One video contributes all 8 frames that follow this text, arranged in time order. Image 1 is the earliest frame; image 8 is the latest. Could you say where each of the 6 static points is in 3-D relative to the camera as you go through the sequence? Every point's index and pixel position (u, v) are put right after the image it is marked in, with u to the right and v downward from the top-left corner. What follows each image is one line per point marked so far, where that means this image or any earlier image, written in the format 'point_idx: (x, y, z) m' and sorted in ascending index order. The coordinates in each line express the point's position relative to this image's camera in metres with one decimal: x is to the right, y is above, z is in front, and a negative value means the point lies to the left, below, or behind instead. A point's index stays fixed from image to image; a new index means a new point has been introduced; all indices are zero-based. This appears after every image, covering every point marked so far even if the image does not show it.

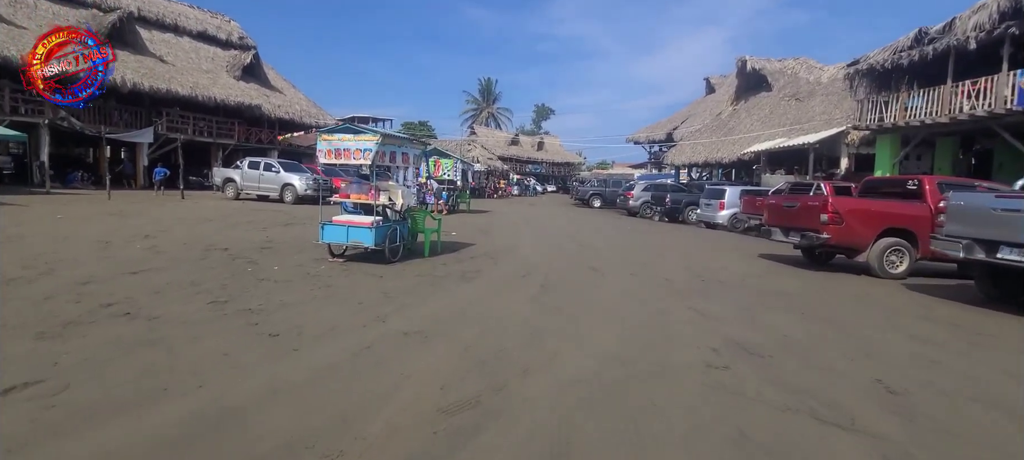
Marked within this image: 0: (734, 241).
0: (+7.5, -0.5, +16.8) m
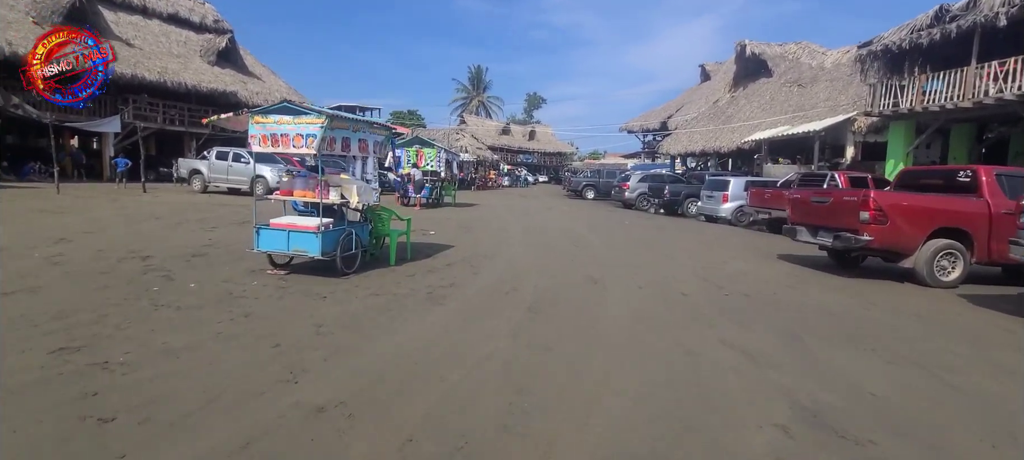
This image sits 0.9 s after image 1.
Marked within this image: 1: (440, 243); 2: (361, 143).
0: (+7.1, -0.4, +15.2) m
1: (-1.7, -0.3, +11.7) m
2: (-2.5, +1.4, +8.2) m
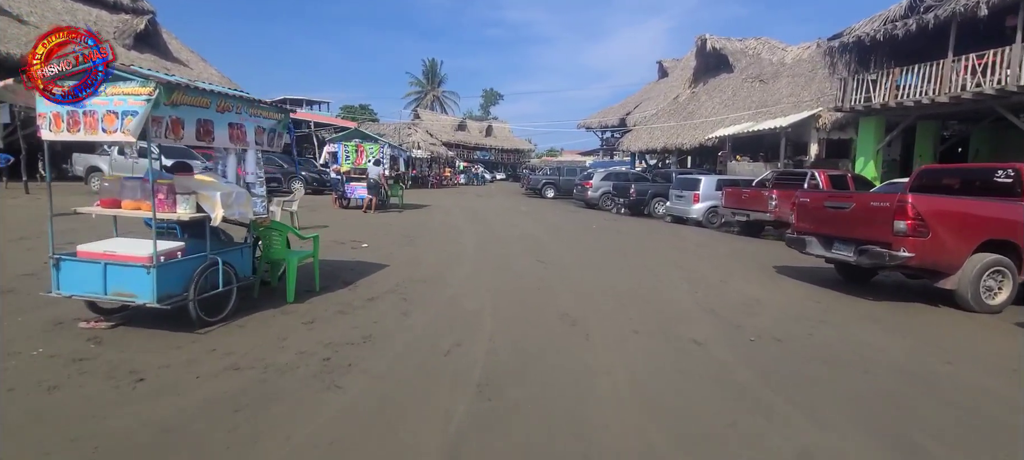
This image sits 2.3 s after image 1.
0: (+5.8, -0.5, +13.4) m
1: (-2.7, -0.6, +9.2) m
2: (-3.2, +1.2, +5.6) m
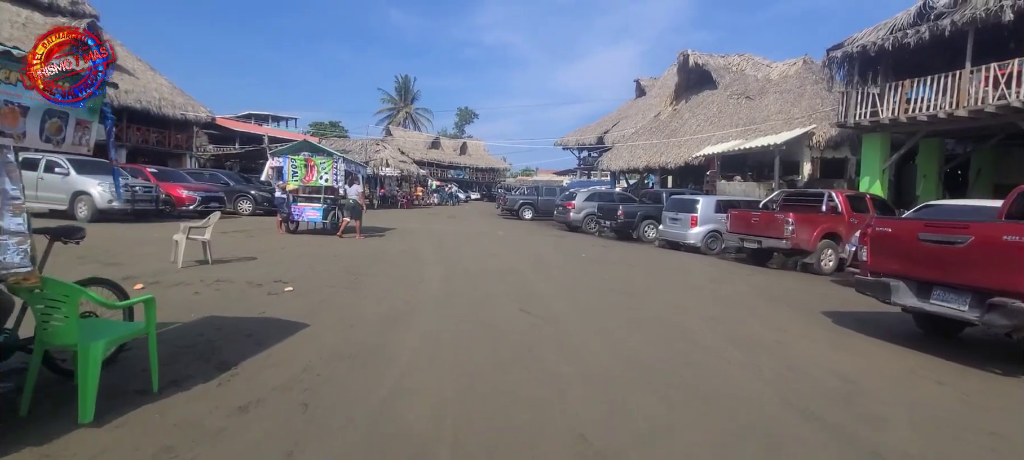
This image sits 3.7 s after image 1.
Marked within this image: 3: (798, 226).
0: (+5.3, -1.3, +11.1) m
1: (-3.0, -1.1, +6.4) m
2: (-3.3, +0.7, +2.9) m
3: (+8.3, +0.1, +14.3) m
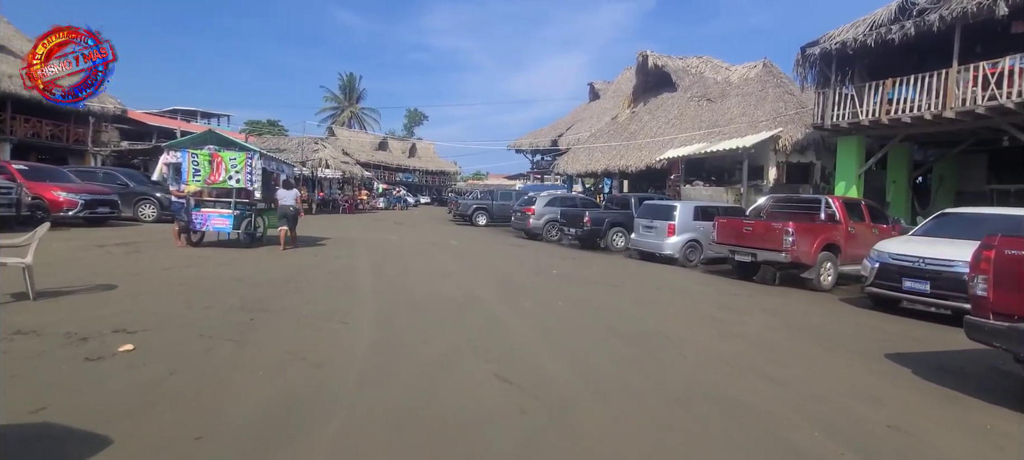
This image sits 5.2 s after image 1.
0: (+4.6, -1.5, +9.0) m
1: (-3.2, -1.4, +3.6) m
2: (-3.1, +0.5, +0.1) m
3: (+7.3, -0.2, +12.5) m
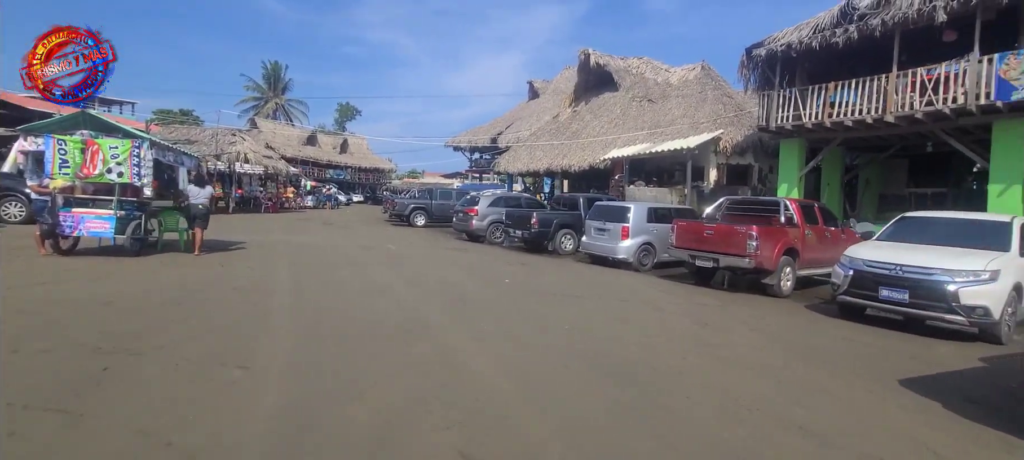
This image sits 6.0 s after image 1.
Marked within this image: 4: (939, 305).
0: (+3.8, -1.6, +8.1) m
1: (-3.2, -1.5, +1.7) m
2: (-2.7, +0.4, -1.7) m
3: (+6.0, -0.3, +12.0) m
4: (+7.2, -1.3, +8.4) m
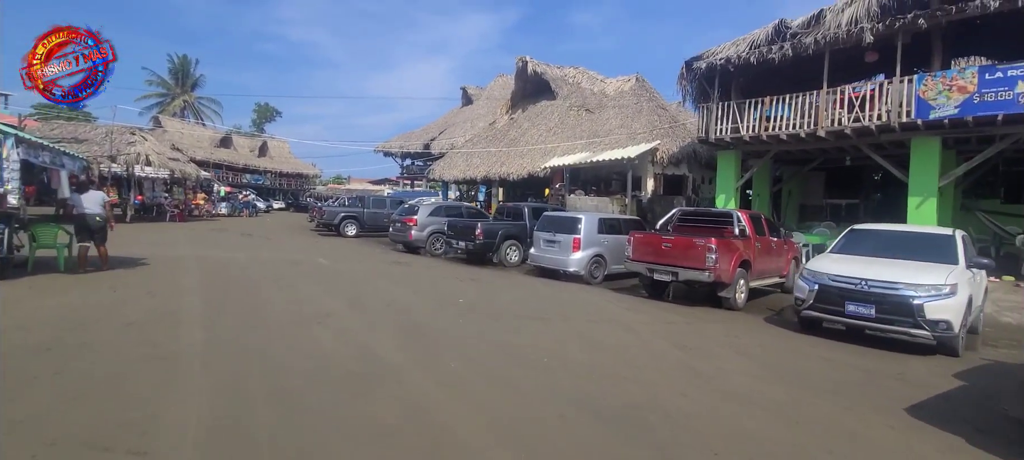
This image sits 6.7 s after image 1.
0: (+3.3, -1.9, +7.6) m
1: (-2.7, -1.7, +0.3) m
2: (-1.8, +0.3, -3.0) m
3: (+4.9, -0.6, +11.8) m
4: (+6.6, -1.5, +8.3) m
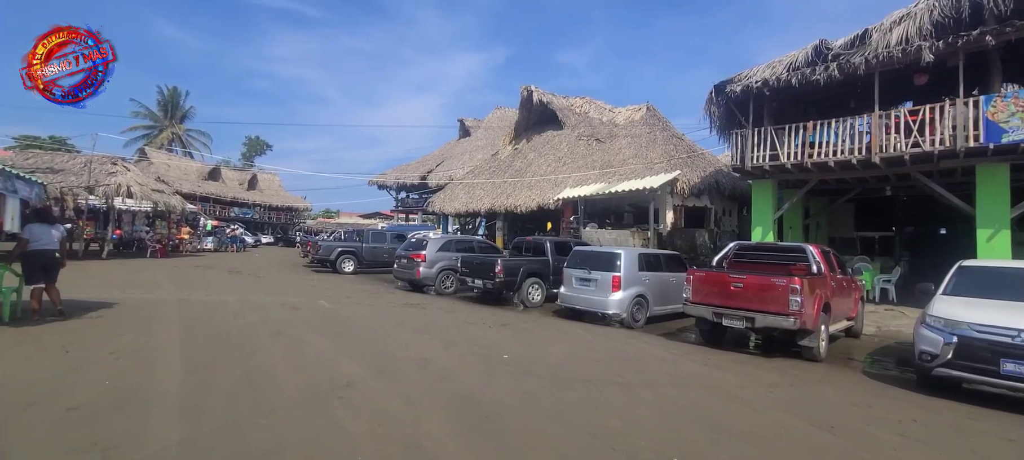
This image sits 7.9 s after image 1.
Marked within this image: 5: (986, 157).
0: (+4.3, -2.3, +5.7) m
1: (-1.5, -1.7, -1.7) m
2: (-0.5, +0.5, -4.9) m
3: (+5.9, -1.3, +10.0) m
4: (+7.7, -2.0, +6.5) m
5: (+13.9, +2.1, +14.5) m
